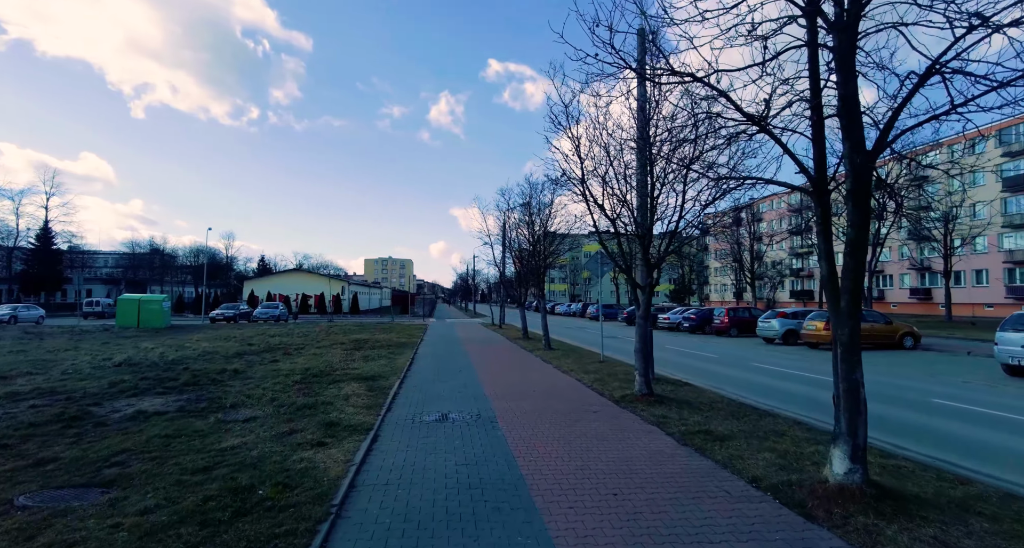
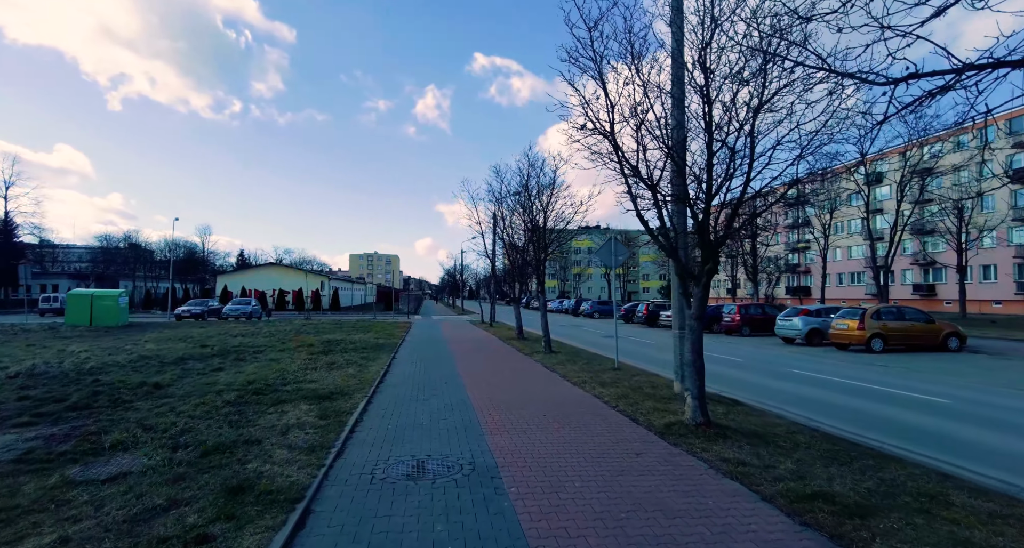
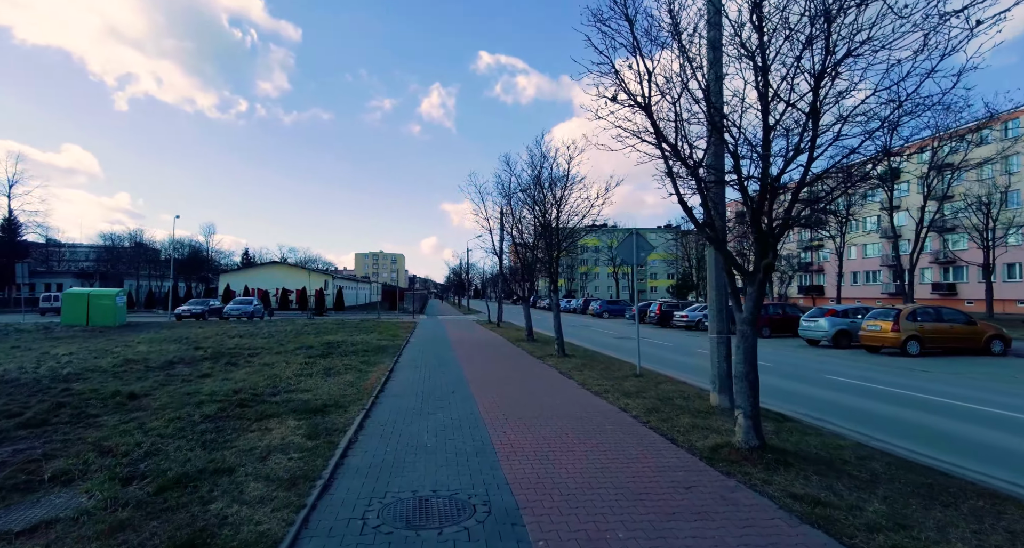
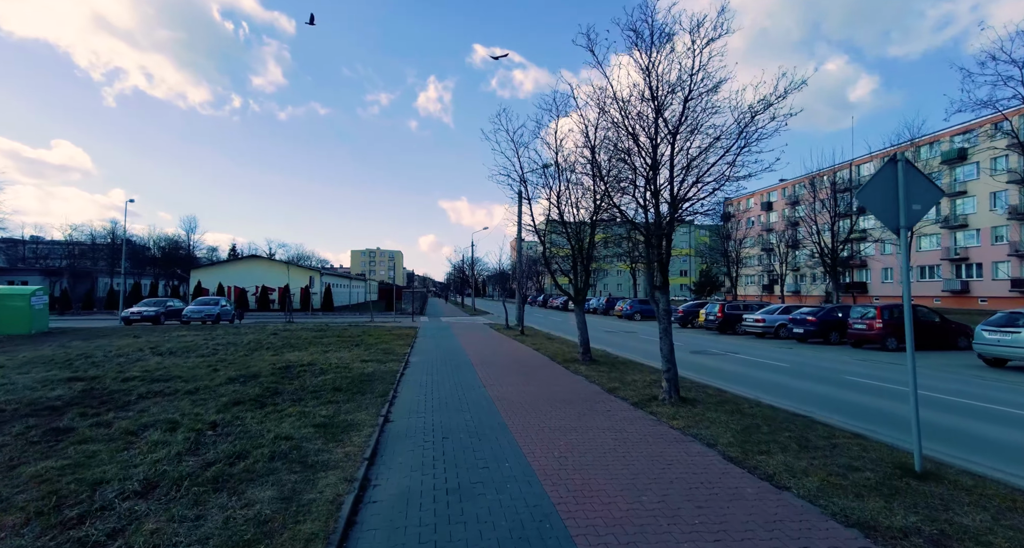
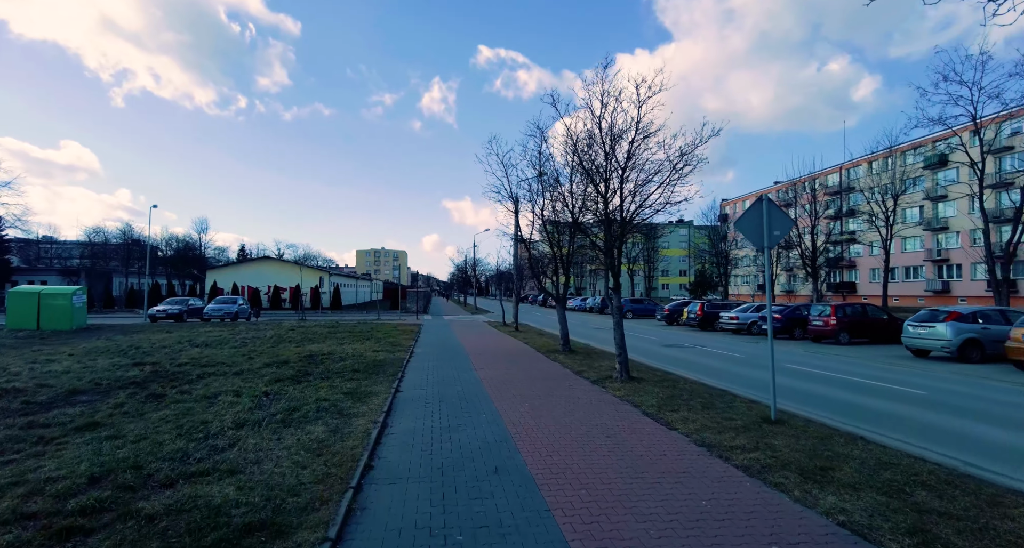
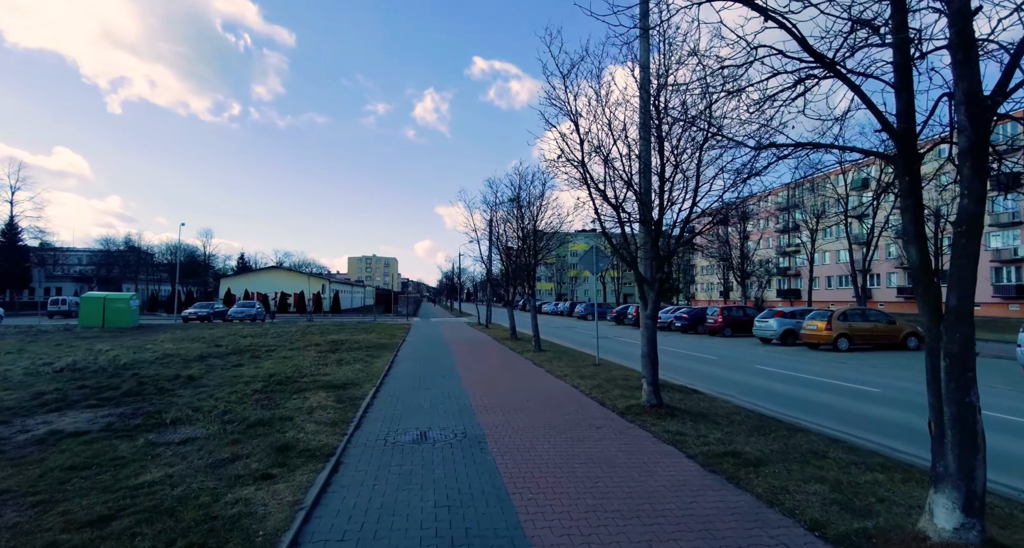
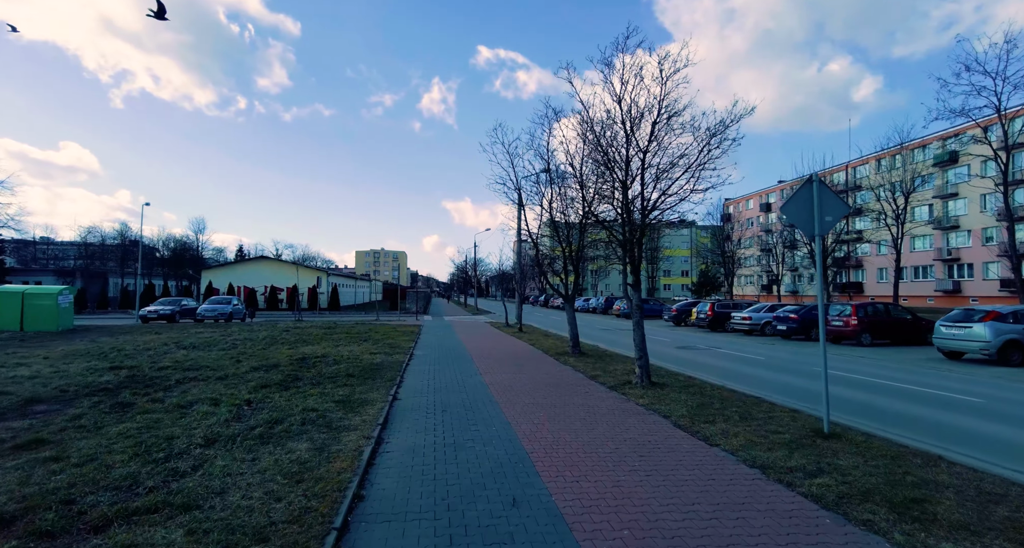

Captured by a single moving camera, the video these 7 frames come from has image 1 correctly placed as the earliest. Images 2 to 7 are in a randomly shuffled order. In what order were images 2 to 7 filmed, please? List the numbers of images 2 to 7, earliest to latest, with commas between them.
6, 2, 3, 5, 7, 4
